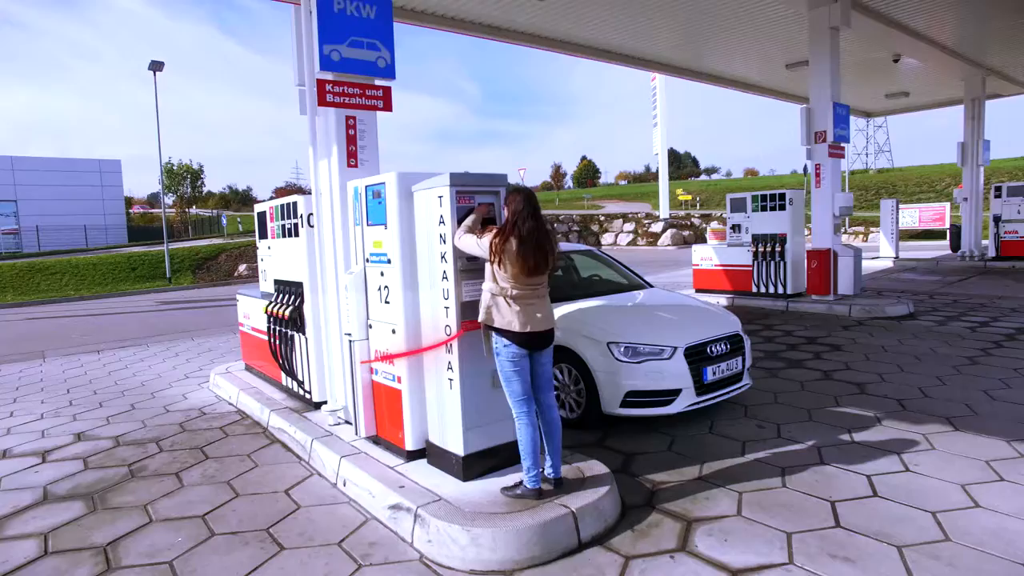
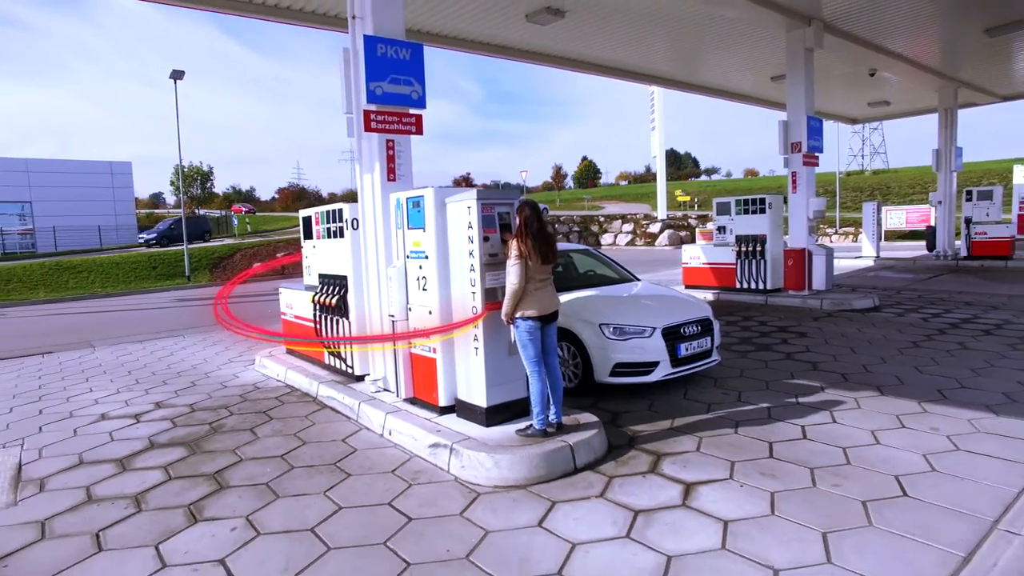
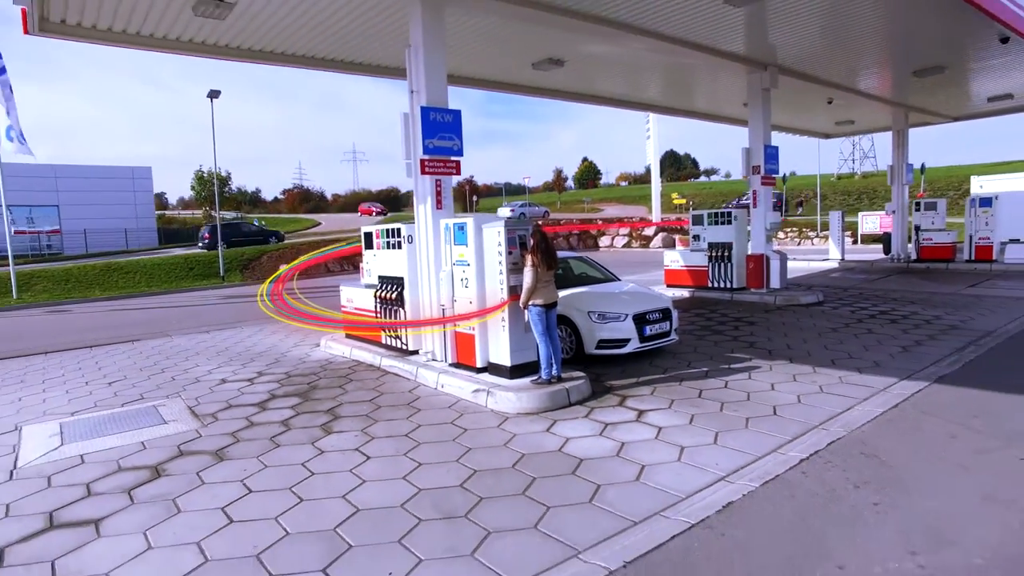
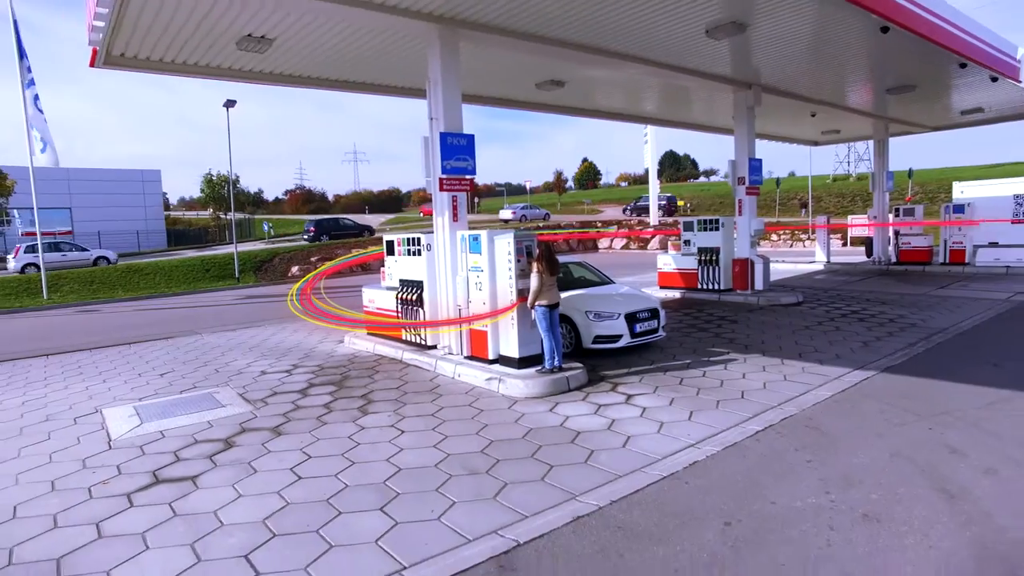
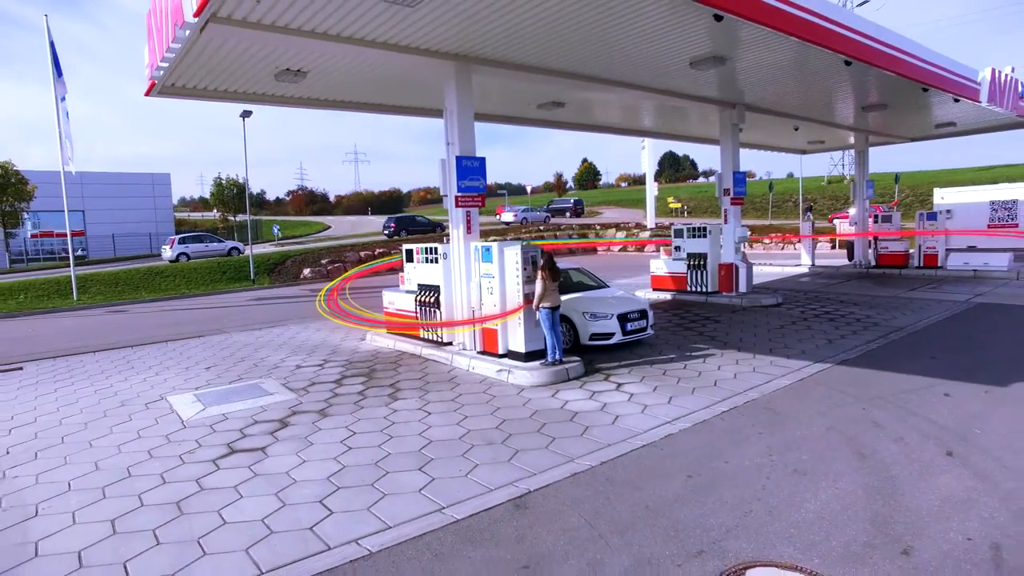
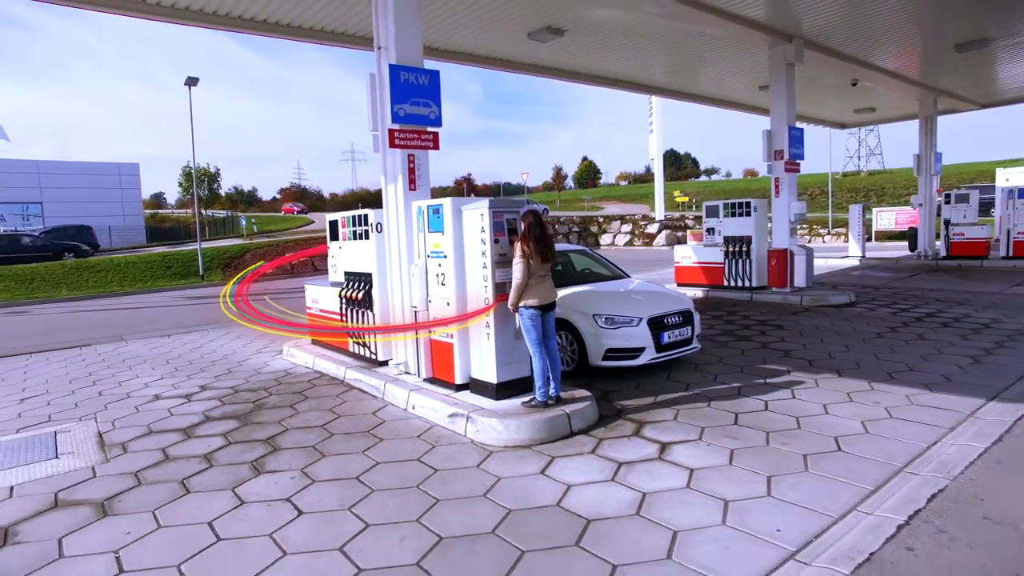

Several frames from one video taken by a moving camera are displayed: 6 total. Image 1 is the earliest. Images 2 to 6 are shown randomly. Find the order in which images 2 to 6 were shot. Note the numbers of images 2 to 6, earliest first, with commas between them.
2, 6, 3, 4, 5
